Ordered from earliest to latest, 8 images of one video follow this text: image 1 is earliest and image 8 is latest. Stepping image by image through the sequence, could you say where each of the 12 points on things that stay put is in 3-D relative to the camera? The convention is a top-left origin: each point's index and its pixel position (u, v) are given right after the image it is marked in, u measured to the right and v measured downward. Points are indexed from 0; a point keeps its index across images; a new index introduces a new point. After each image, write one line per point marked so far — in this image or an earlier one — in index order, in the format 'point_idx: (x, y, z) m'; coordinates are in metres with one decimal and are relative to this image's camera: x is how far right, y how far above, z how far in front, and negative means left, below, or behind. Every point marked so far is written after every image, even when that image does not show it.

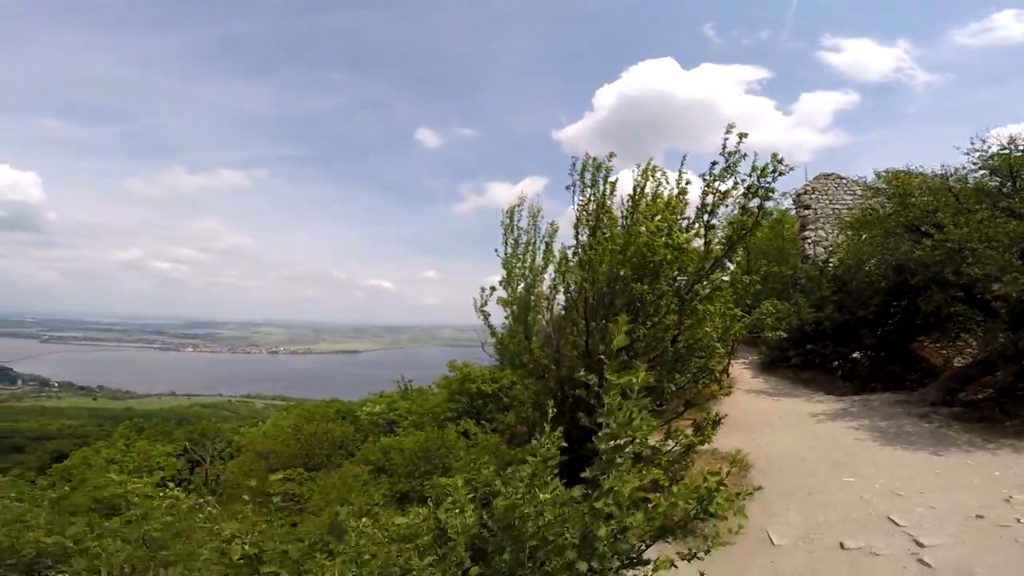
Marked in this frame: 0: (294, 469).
0: (-5.9, -4.7, +13.2) m
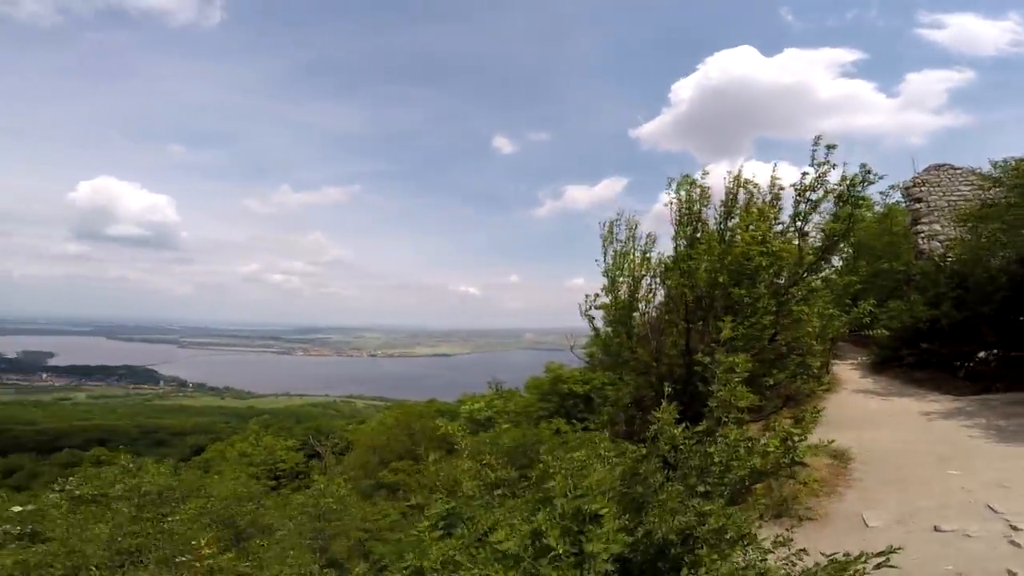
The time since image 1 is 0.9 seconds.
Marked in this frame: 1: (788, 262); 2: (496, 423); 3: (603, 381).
0: (-3.3, -5.0, +14.4) m
1: (+4.9, +0.5, +8.8) m
2: (-0.3, -3.4, +12.6) m
3: (+2.0, -2.0, +10.6) m
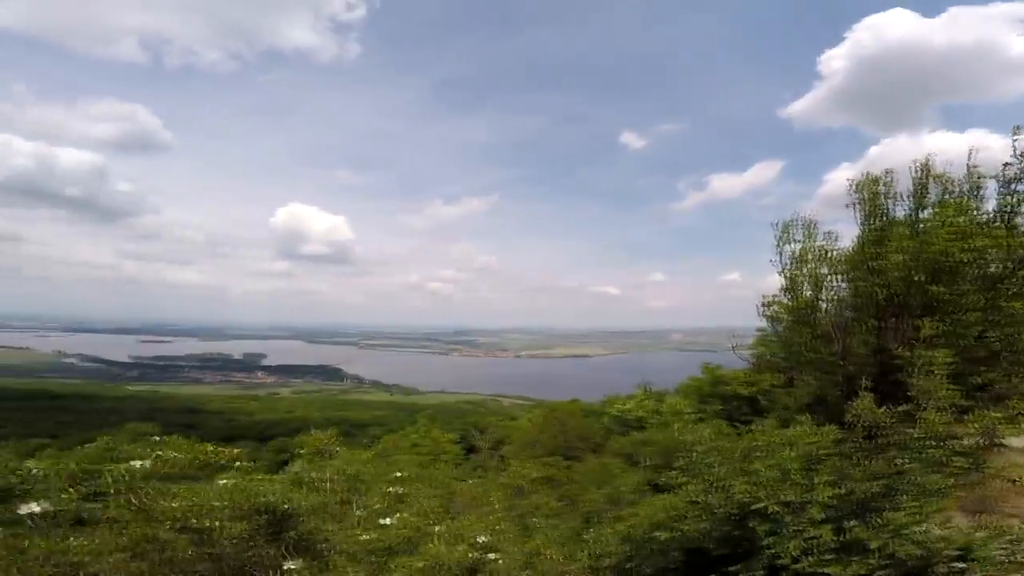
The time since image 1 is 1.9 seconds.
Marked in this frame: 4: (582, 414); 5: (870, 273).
0: (+1.3, -5.1, +15.2) m
1: (+7.4, +0.6, +7.6) m
2: (+3.6, -3.4, +12.6) m
3: (+5.2, -1.9, +10.1) m
4: (+2.7, -4.7, +18.5) m
5: (+6.2, +0.3, +8.7) m
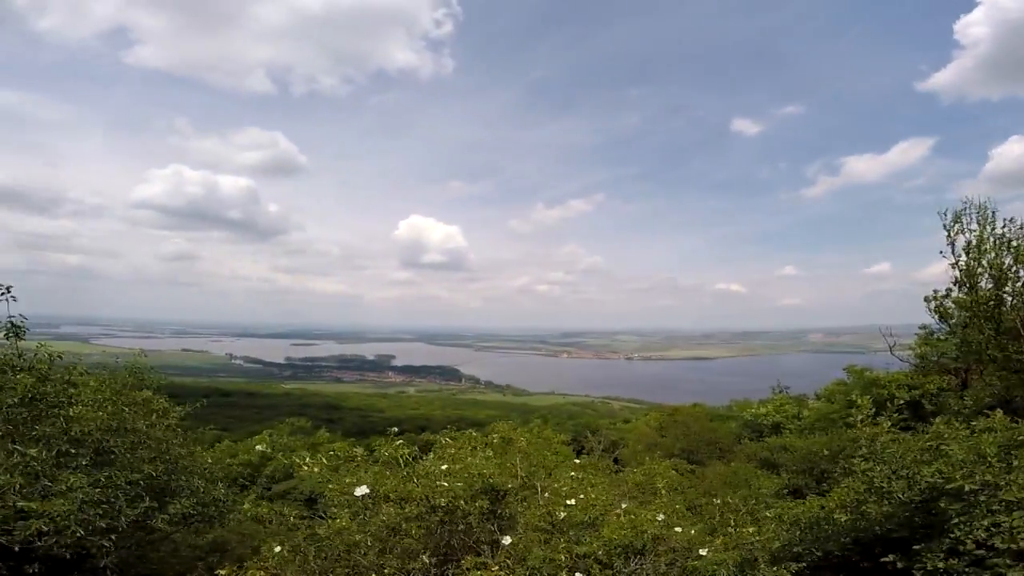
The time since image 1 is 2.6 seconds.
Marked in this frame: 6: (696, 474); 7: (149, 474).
0: (+5.0, -5.1, +14.9) m
1: (+9.3, +0.8, +6.2) m
2: (+6.7, -3.3, +11.9) m
3: (+7.7, -1.8, +9.1) m
4: (+7.0, -4.6, +17.8) m
5: (+8.3, +0.4, +7.6) m
6: (+4.7, -4.8, +12.7) m
7: (-5.0, -3.0, +7.6) m
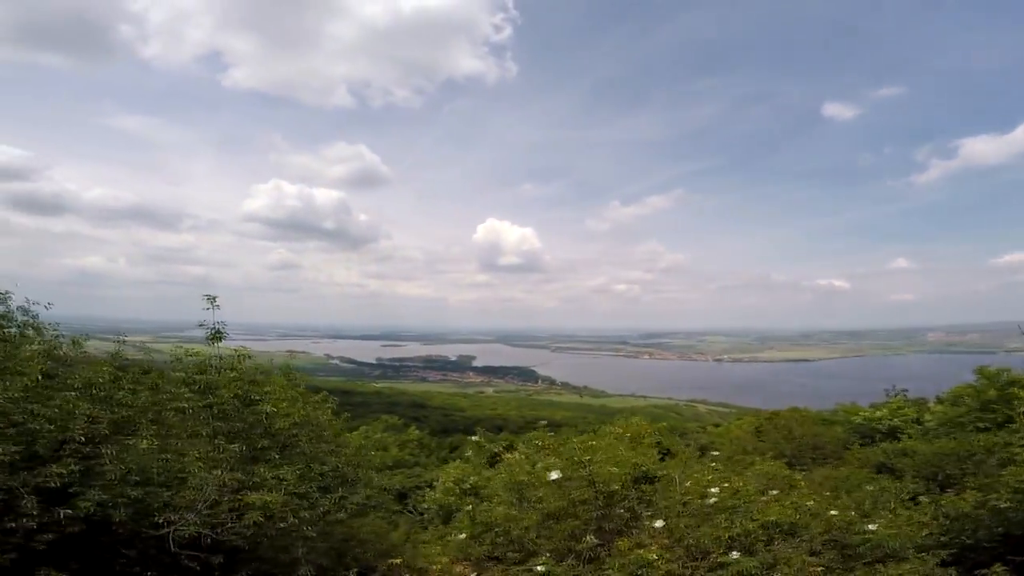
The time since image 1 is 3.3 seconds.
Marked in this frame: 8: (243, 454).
0: (+7.9, -5.1, +14.5) m
1: (+10.7, +0.9, +5.4) m
2: (+9.0, -3.3, +11.4) m
3: (+9.6, -1.7, +8.4) m
4: (+10.3, -4.6, +17.1) m
5: (+10.0, +0.5, +6.8) m
6: (+7.2, -4.7, +12.4) m
7: (-3.1, -3.1, +8.7) m
8: (-4.0, -2.6, +7.7) m
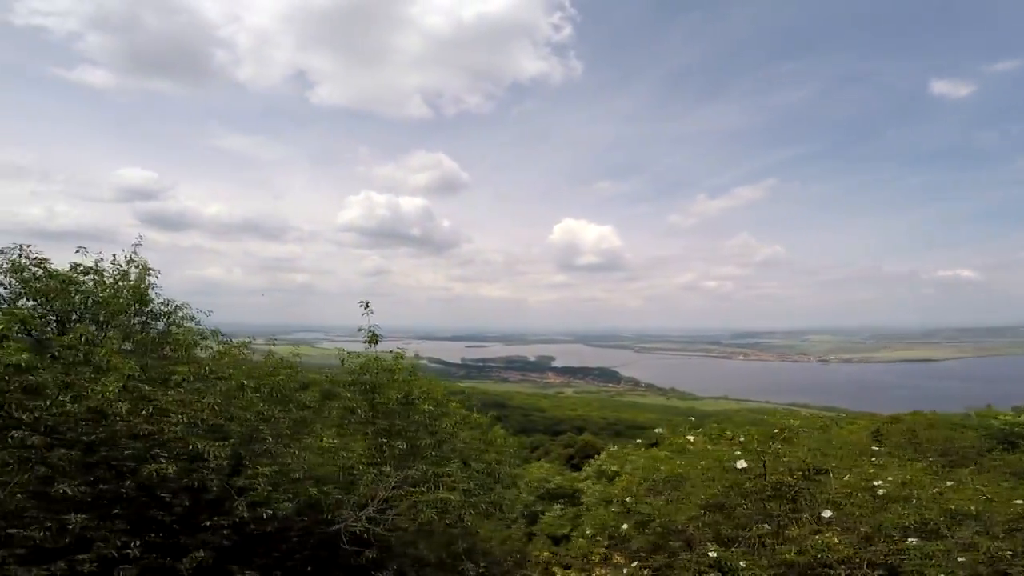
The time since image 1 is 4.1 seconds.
0: (+10.9, -5.0, +13.5) m
1: (+12.3, +1.0, +4.1) m
2: (+11.5, -3.1, +10.2) m
3: (+11.7, -1.6, +7.3) m
4: (+13.6, -4.4, +15.8) m
5: (+11.7, +0.7, +5.6) m
6: (+9.9, -4.6, +11.5) m
7: (-0.9, -3.2, +9.4) m
8: (-1.9, -2.7, +8.5) m
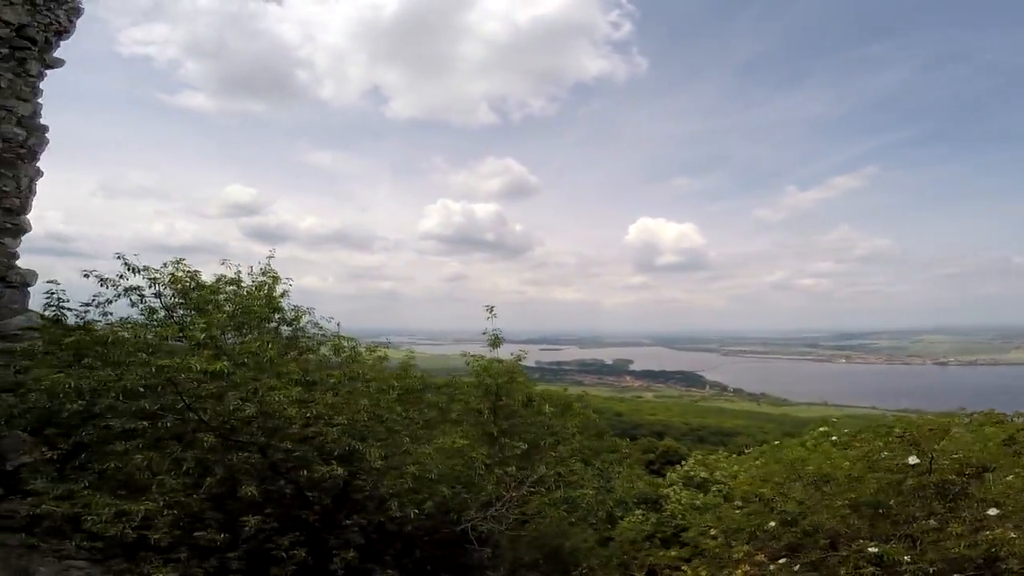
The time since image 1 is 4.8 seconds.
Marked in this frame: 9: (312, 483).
0: (+13.5, -4.8, +11.7) m
1: (+13.6, +1.3, +2.2) m
2: (+13.7, -2.9, +8.4) m
3: (+13.4, -1.4, +5.4) m
4: (+16.6, -4.2, +13.6) m
5: (+13.2, +0.9, +3.8) m
6: (+12.4, -4.5, +9.8) m
7: (+1.3, -3.2, +9.2) m
8: (+0.1, -2.7, +8.4) m
9: (-2.7, -2.6, +6.7) m
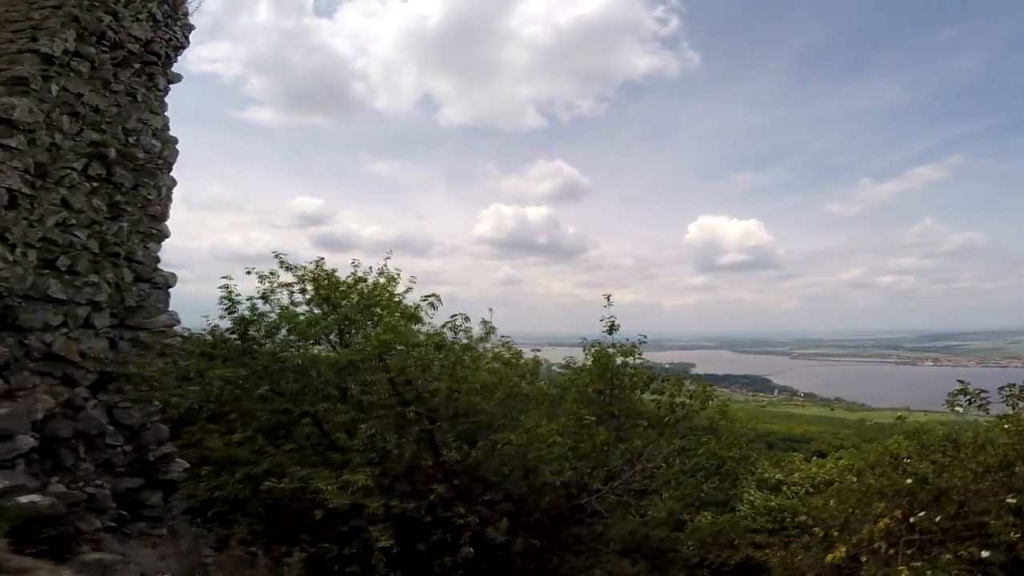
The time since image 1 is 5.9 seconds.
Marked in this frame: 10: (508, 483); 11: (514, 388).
0: (+15.7, -4.5, +10.2) m
1: (+14.8, +1.6, +0.8) m
2: (+15.6, -2.6, +6.9) m
3: (+15.0, -1.1, +4.0) m
4: (+18.9, -3.9, +11.8) m
5: (+14.6, +1.2, +2.4) m
6: (+14.4, -4.2, +8.5) m
7: (+3.3, -3.1, +8.9) m
8: (+2.1, -2.6, +8.2) m
9: (-0.9, -2.5, +6.7) m
10: (-0.1, -2.8, +6.8) m
11: (-0.1, -1.8, +7.5) m
